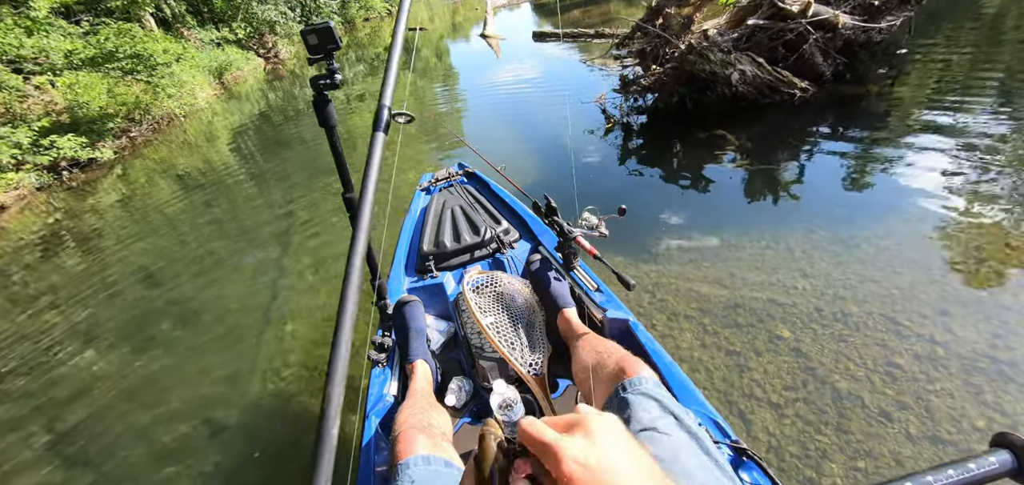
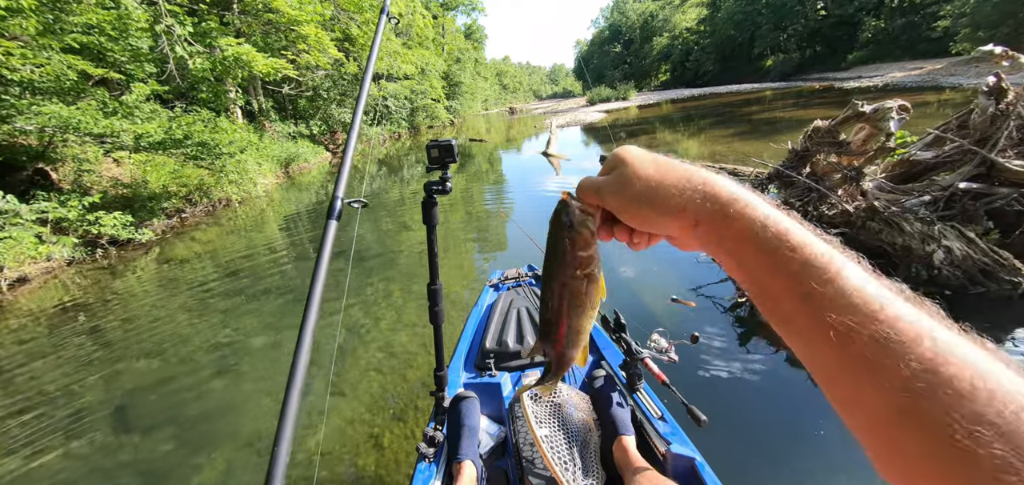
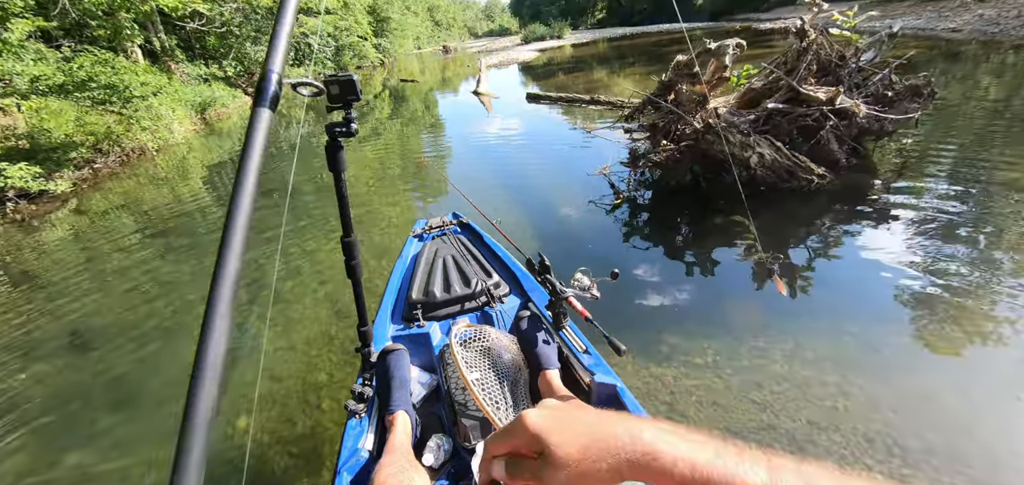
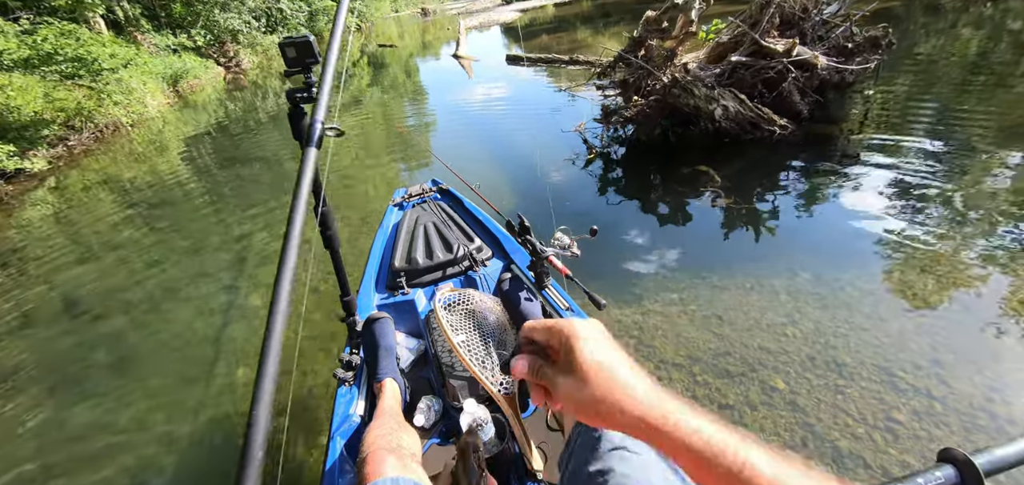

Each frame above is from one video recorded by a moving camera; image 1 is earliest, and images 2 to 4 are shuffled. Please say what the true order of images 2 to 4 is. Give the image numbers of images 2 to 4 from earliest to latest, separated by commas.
4, 3, 2
